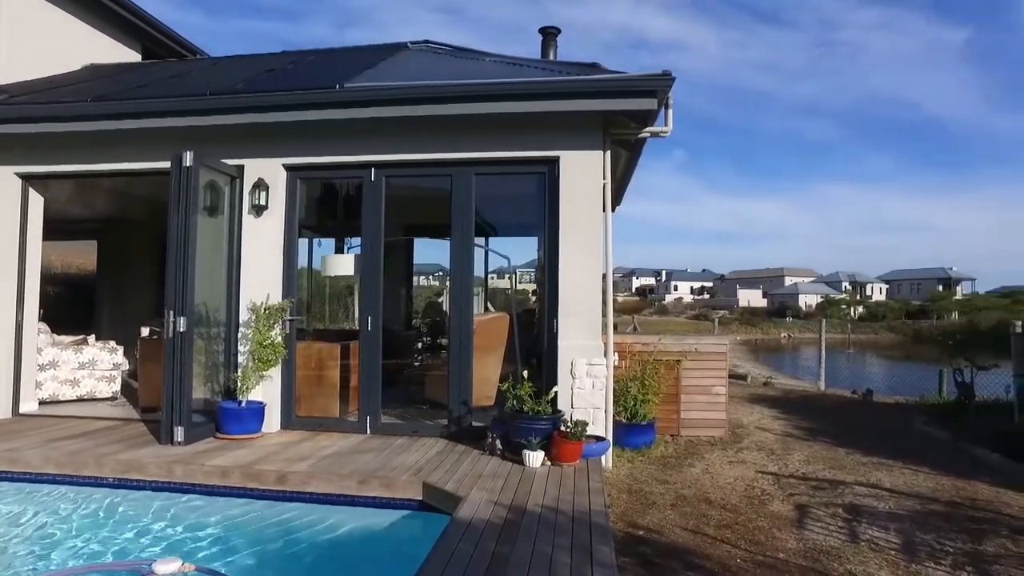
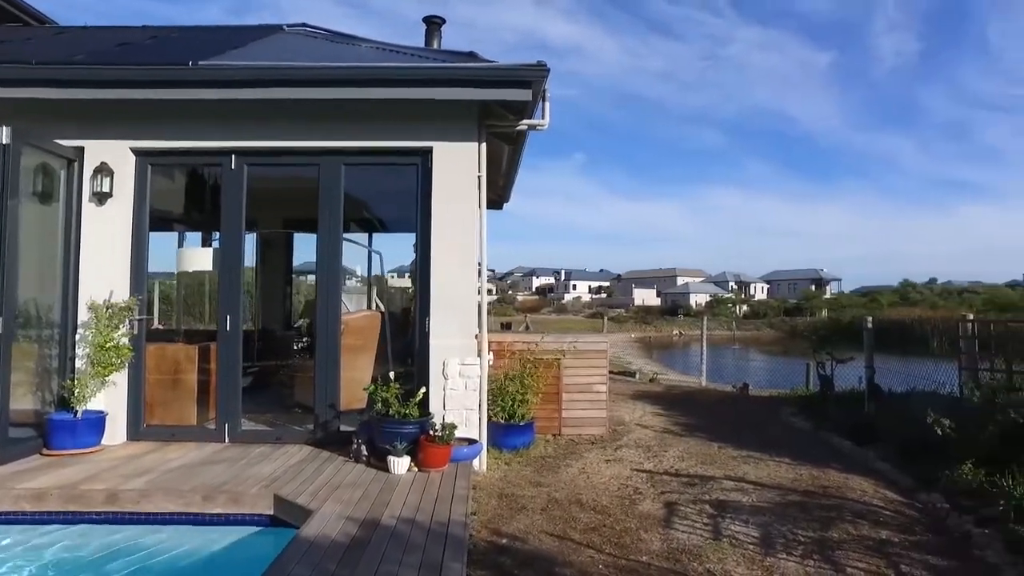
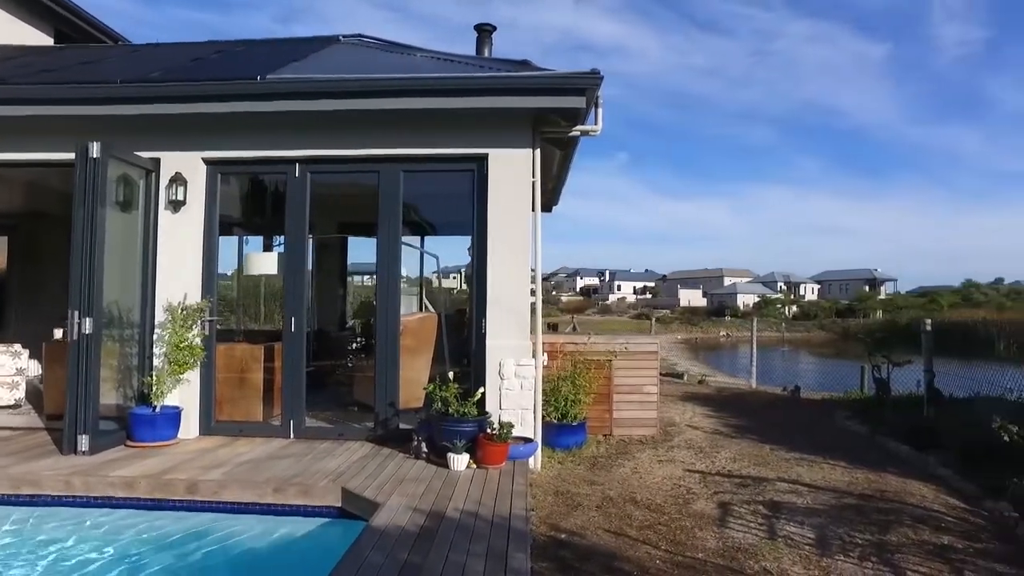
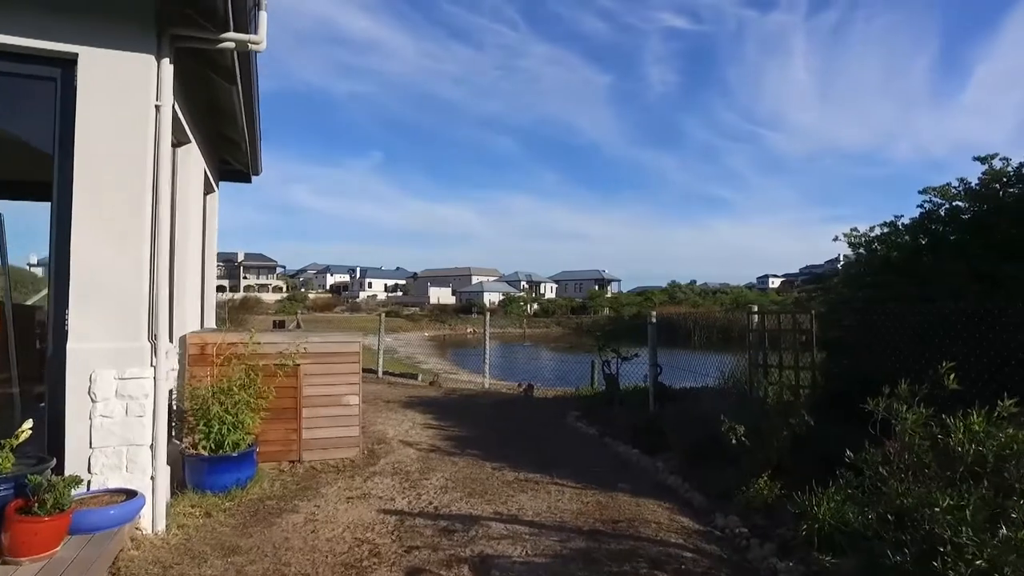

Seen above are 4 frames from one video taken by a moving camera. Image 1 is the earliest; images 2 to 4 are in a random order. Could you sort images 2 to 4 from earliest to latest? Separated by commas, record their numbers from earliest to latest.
3, 2, 4
